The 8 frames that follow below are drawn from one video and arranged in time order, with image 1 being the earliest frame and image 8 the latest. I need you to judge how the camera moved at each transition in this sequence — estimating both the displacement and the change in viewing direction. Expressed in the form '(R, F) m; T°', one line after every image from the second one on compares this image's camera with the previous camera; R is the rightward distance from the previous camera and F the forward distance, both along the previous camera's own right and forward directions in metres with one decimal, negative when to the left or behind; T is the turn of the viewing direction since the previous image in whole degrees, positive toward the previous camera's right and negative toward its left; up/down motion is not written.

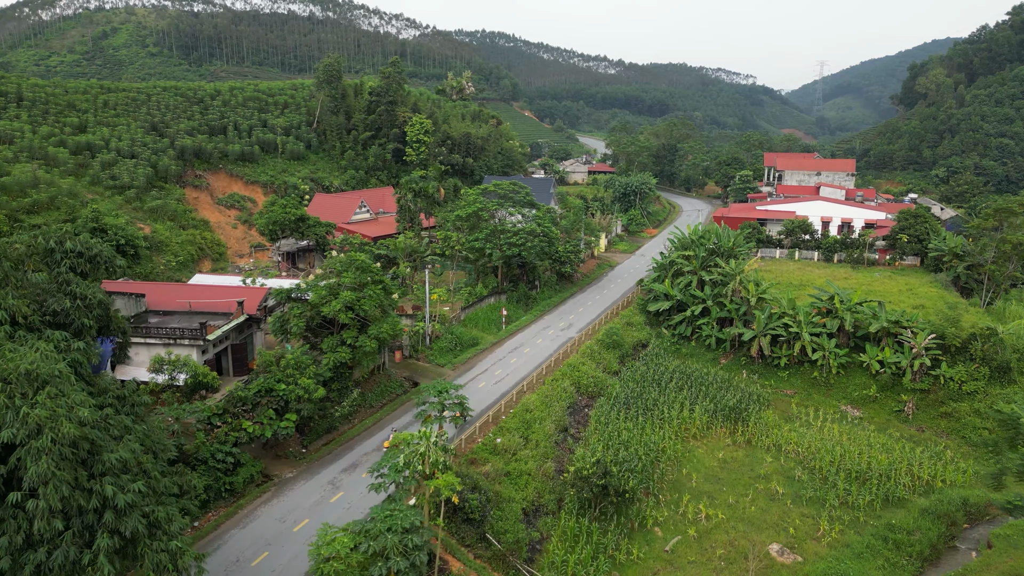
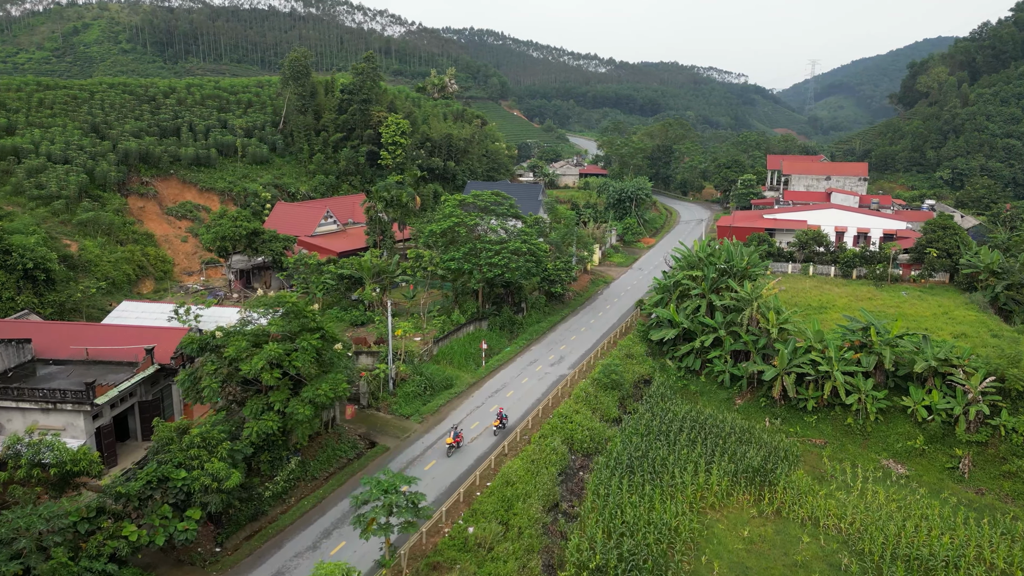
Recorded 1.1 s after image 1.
(+0.3, +3.8) m; +1°
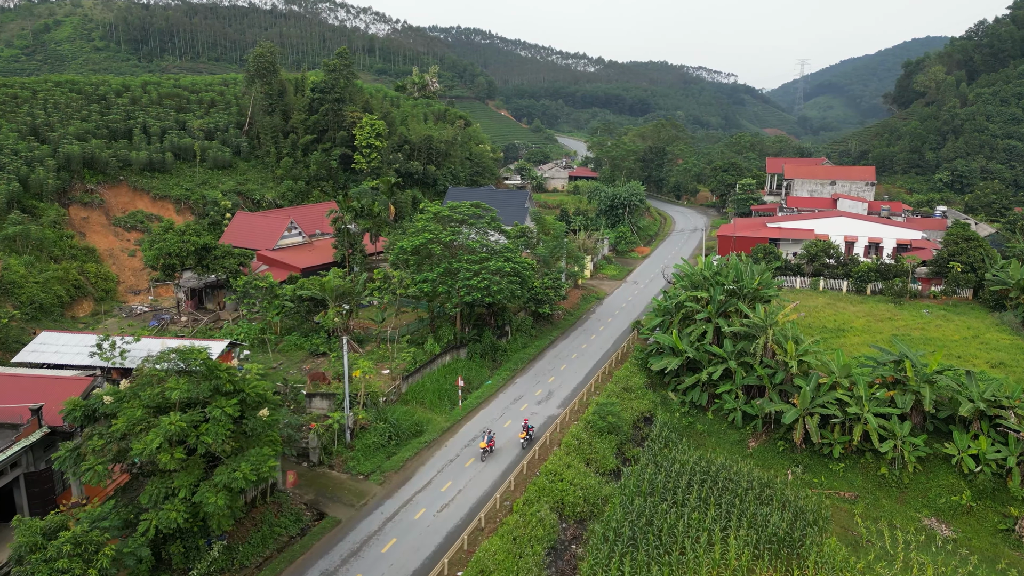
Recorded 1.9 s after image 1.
(+0.2, +2.9) m; +1°
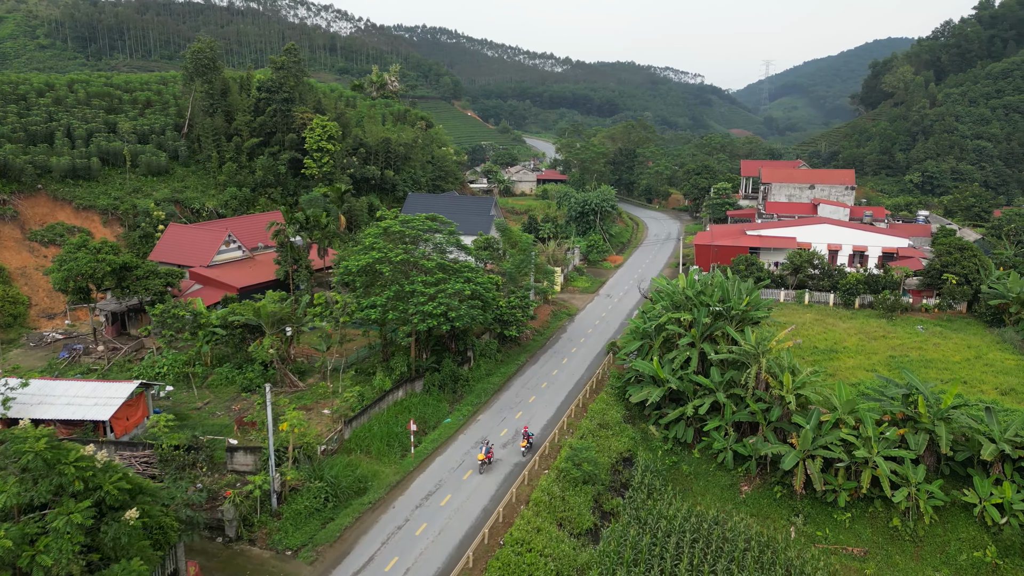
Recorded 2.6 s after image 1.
(+0.3, +2.5) m; +2°
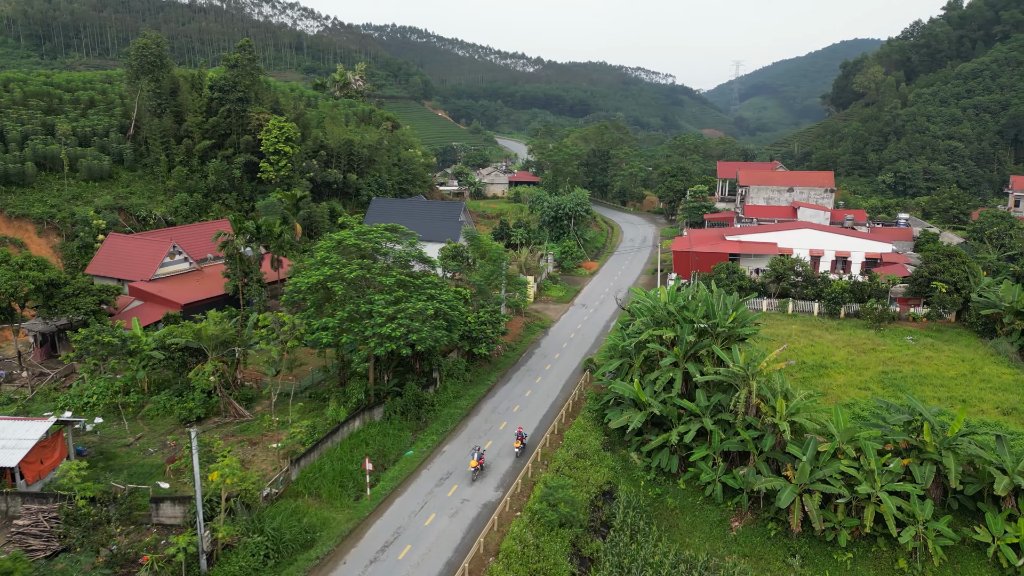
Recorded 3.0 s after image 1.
(+0.2, +1.7) m; +2°
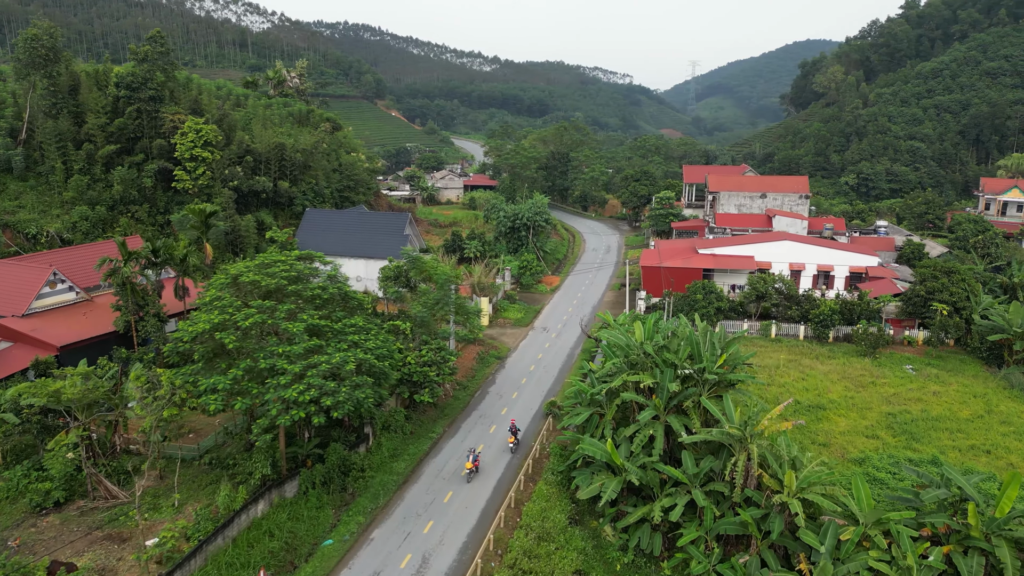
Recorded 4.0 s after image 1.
(+0.3, +3.4) m; +3°
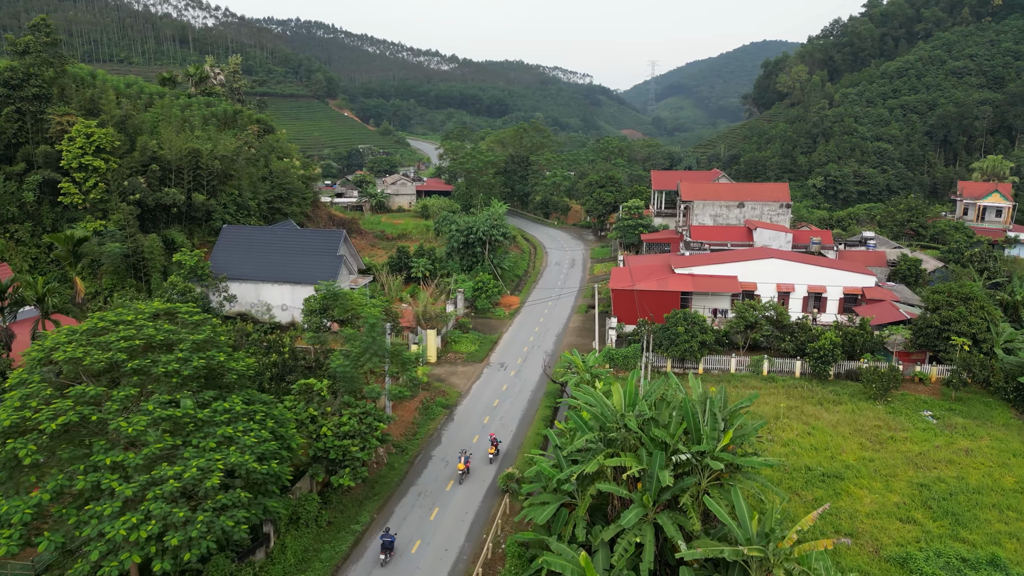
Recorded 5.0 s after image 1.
(+0.4, +3.8) m; +3°
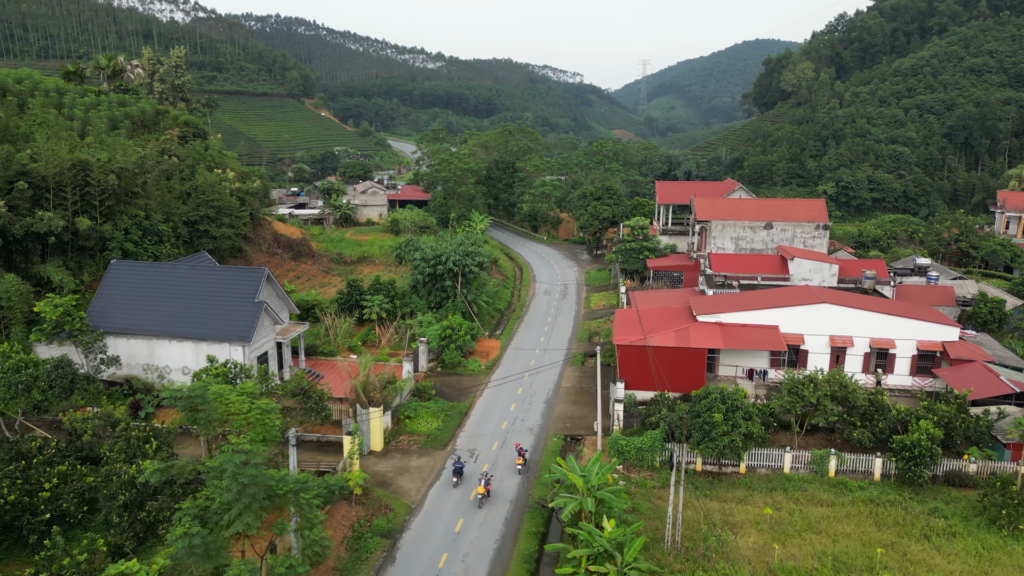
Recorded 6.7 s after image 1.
(+0.4, +5.9) m; +1°
